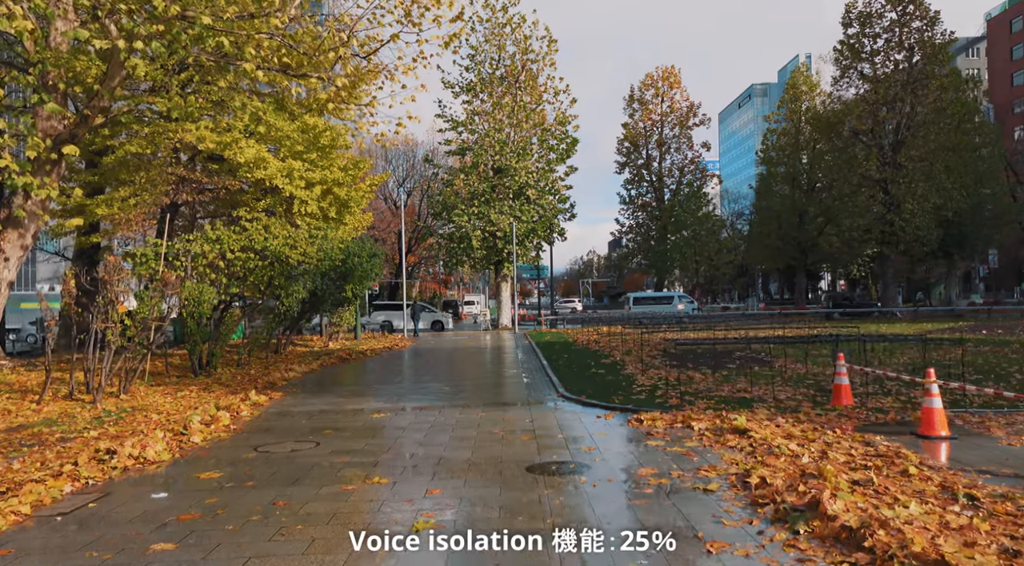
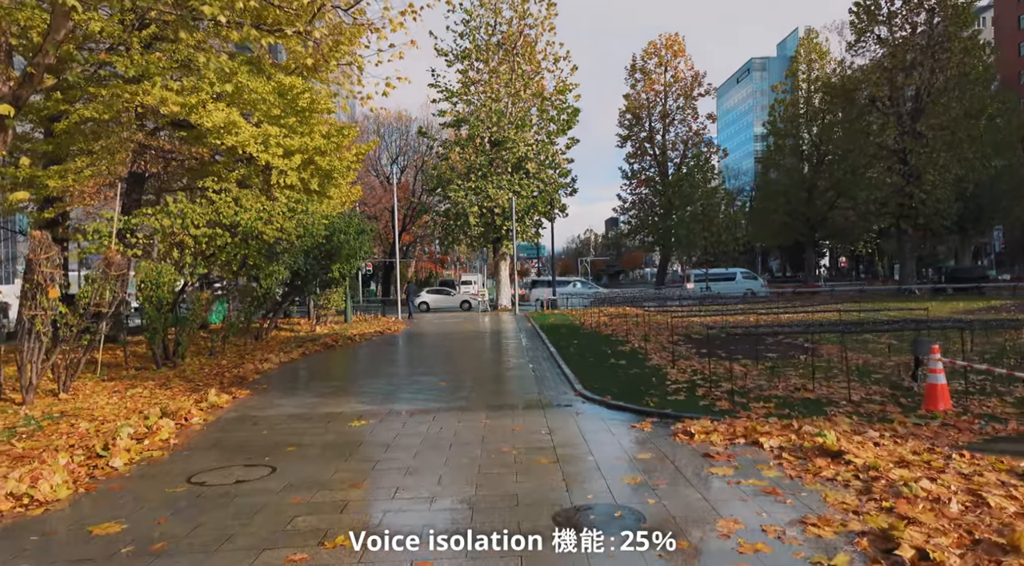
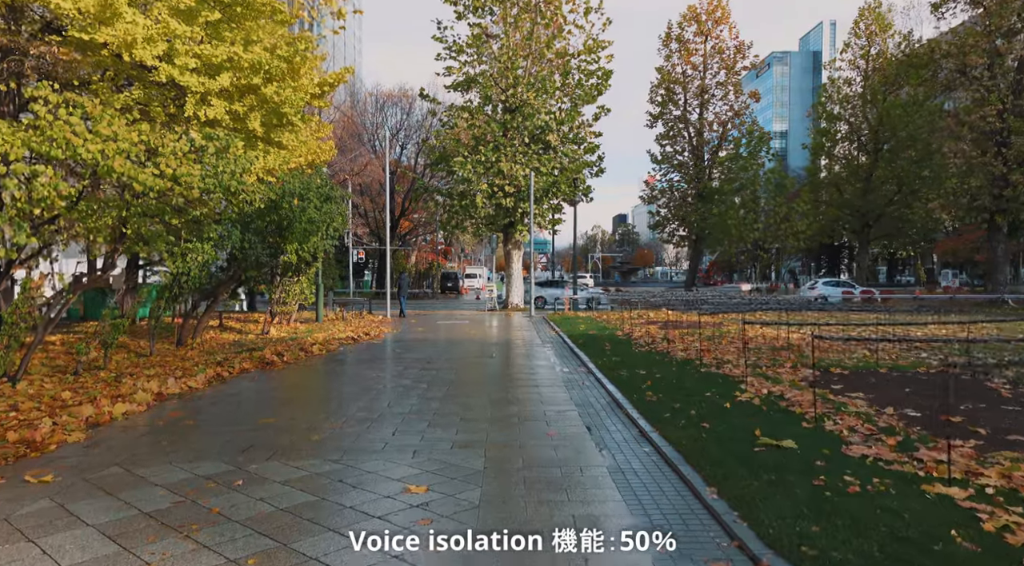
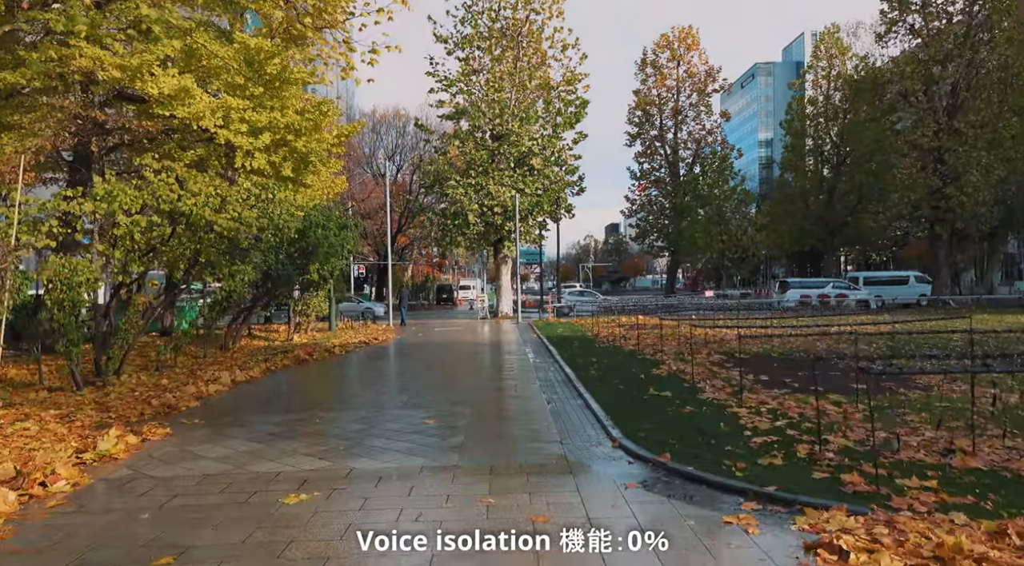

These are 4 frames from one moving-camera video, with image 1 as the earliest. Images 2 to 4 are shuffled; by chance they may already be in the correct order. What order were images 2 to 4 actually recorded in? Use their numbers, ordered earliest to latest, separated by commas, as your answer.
2, 4, 3
